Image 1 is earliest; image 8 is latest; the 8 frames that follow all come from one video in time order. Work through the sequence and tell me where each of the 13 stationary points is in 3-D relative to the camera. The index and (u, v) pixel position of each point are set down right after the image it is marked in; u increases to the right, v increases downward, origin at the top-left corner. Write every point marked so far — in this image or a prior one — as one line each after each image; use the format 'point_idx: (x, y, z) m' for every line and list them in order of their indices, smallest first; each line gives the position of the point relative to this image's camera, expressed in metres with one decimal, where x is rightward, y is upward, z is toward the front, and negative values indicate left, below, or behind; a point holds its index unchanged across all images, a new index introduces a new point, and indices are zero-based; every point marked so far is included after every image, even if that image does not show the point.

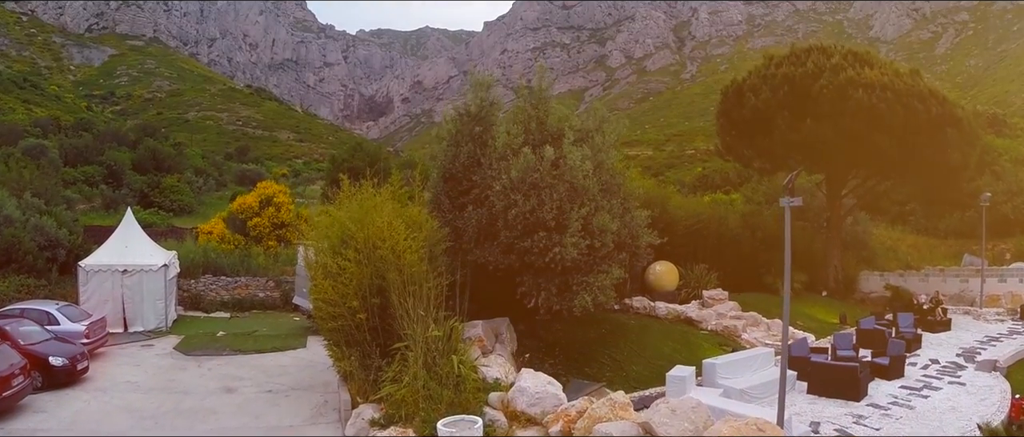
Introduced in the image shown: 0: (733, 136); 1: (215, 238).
0: (+5.4, +2.0, +15.1) m
1: (-8.7, -0.6, +18.7) m
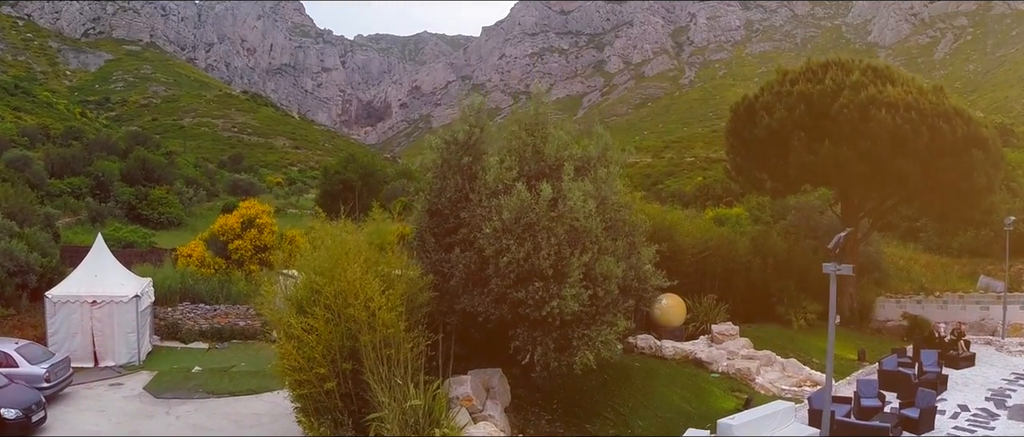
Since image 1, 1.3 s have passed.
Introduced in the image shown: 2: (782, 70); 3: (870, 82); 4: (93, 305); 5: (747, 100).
0: (+5.3, +1.4, +14.1) m
1: (-8.8, -1.2, +17.8) m
2: (+6.1, +3.4, +14.0) m
3: (+7.3, +2.8, +12.9) m
4: (-9.3, -1.9, +14.3) m
5: (+5.3, +2.7, +14.1) m
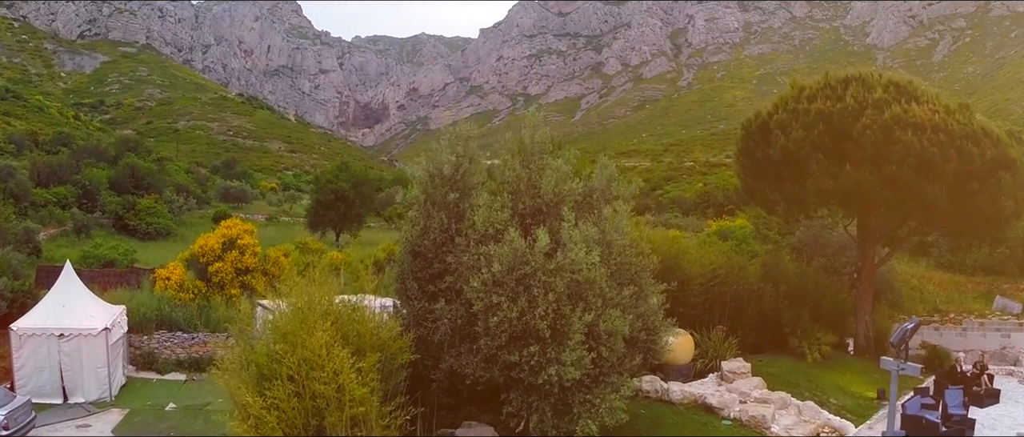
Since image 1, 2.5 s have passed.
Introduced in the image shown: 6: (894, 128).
0: (+5.2, +0.9, +13.3) m
1: (-8.9, -1.8, +16.9) m
2: (+6.0, +2.8, +13.2) m
3: (+7.2, +2.3, +12.0) m
4: (-9.4, -2.5, +13.4) m
5: (+5.2, +2.1, +13.2) m
6: (+6.9, +1.6, +11.4) m
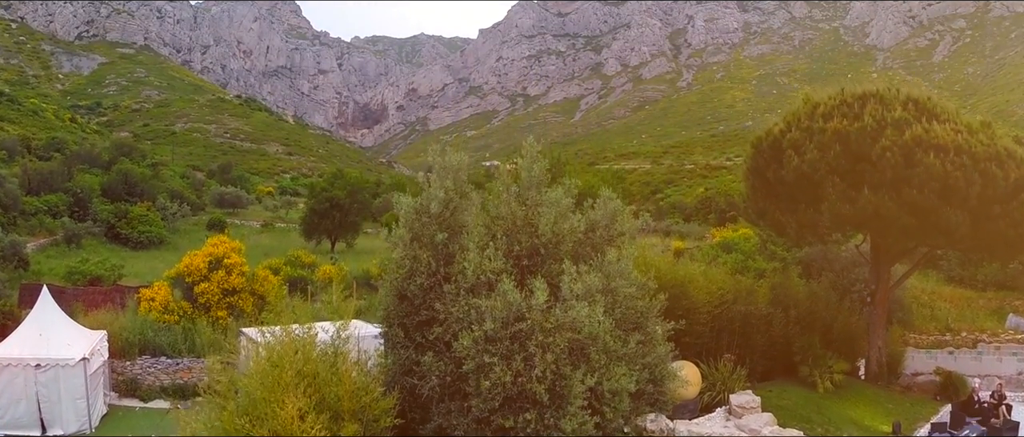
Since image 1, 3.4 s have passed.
0: (+5.1, +0.4, +12.7) m
1: (-9.0, -2.2, +16.2) m
2: (+5.9, +2.4, +12.6) m
3: (+7.2, +1.8, +11.4) m
4: (-9.5, -3.0, +12.8) m
5: (+5.1, +1.7, +12.6) m
6: (+6.8, +1.1, +10.8) m
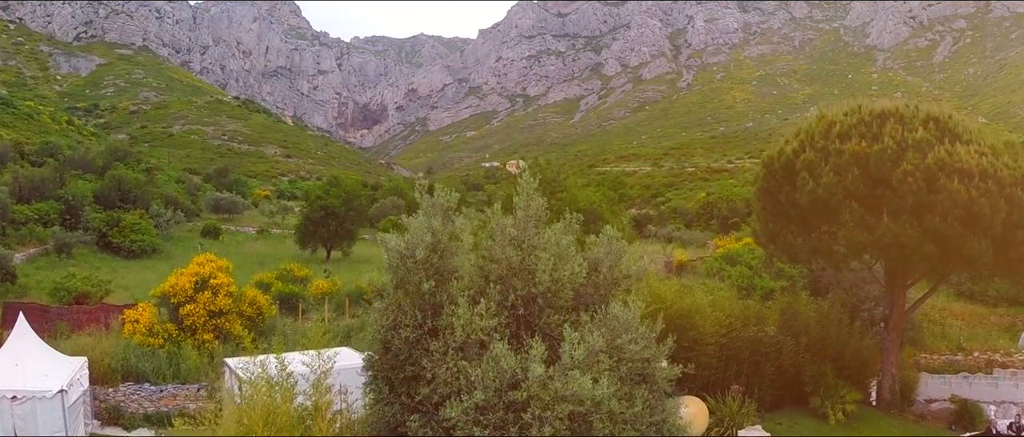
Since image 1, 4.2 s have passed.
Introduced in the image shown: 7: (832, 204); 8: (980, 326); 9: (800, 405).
0: (+5.0, -0.1, +12.1) m
1: (-9.0, -2.7, +15.6) m
2: (+5.8, +1.9, +11.9) m
3: (+7.1, +1.4, +10.8) m
4: (-9.5, -3.4, +12.2) m
5: (+5.1, +1.2, +12.0) m
6: (+6.8, +0.7, +10.2) m
7: (+5.4, +0.3, +10.8) m
8: (+14.3, -3.3, +19.6) m
9: (+5.8, -3.8, +12.8) m
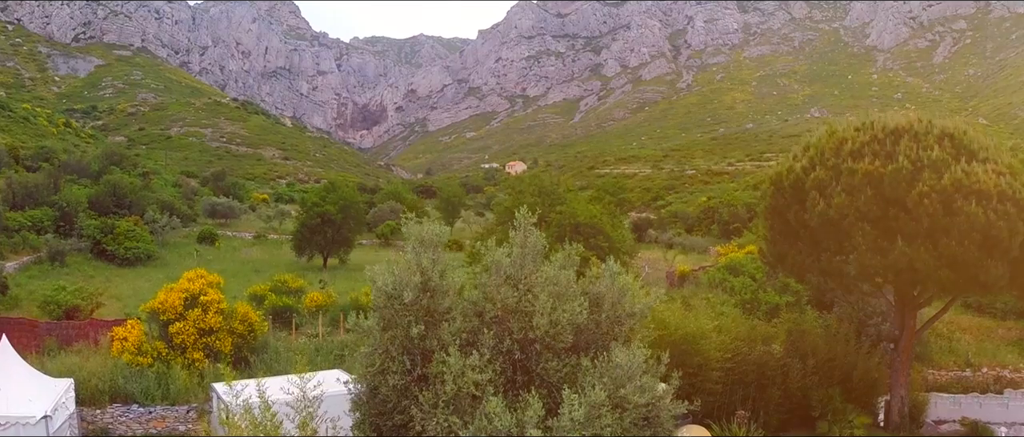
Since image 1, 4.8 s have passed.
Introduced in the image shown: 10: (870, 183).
0: (+5.0, -0.4, +11.7) m
1: (-9.1, -3.1, +15.2) m
2: (+5.8, +1.5, +11.5) m
3: (+7.1, +1.0, +10.4) m
4: (-9.6, -3.8, +11.7) m
5: (+5.0, +0.8, +11.6) m
6: (+6.7, +0.3, +9.8) m
7: (+5.4, -0.1, +10.4) m
8: (+14.2, -3.7, +19.2) m
9: (+5.8, -4.2, +12.4) m
10: (+5.7, +0.6, +10.3) m
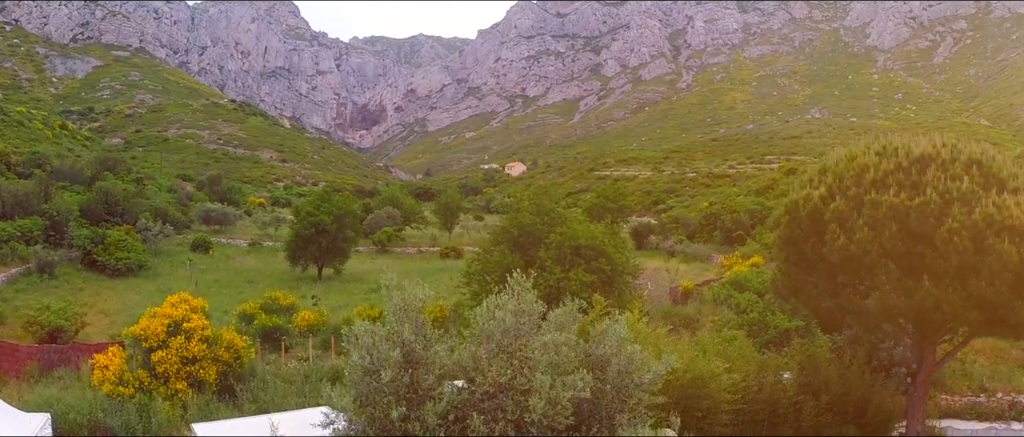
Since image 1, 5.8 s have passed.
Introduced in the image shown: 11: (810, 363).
0: (+4.9, -1.0, +11.0) m
1: (-9.1, -3.6, +14.5) m
2: (+5.7, +1.0, +10.9) m
3: (+7.0, +0.5, +9.7) m
4: (-9.6, -4.3, +11.1) m
5: (+5.0, +0.3, +10.9) m
6: (+6.7, -0.2, +9.1) m
7: (+5.3, -0.6, +9.7) m
8: (+14.2, -4.2, +18.5) m
9: (+5.7, -4.7, +11.8) m
10: (+5.7, 0.0, +9.6) m
11: (+6.0, -2.8, +12.8) m
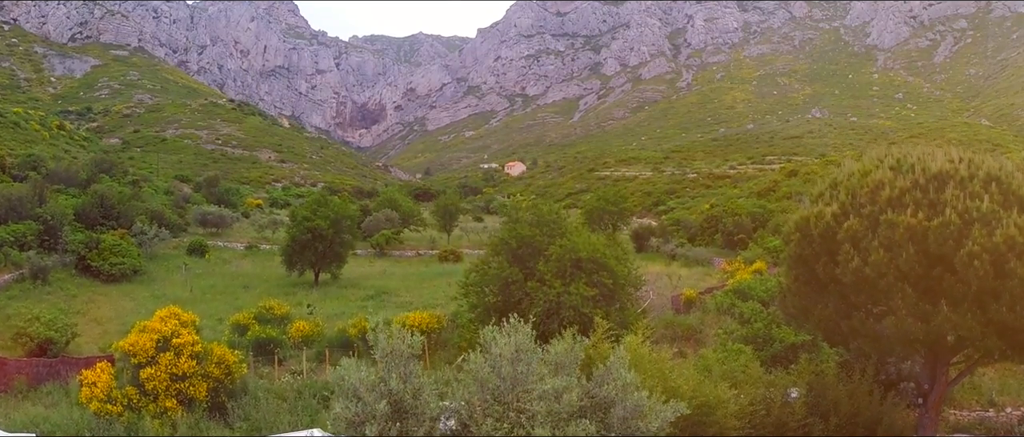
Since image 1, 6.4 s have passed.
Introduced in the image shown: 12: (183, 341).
0: (+4.9, -1.3, +10.6) m
1: (-9.2, -3.9, +14.1) m
2: (+5.7, +0.7, +10.4) m
3: (+7.0, +0.2, +9.3) m
4: (-9.6, -4.6, +10.7) m
5: (+5.0, 0.0, +10.5) m
6: (+6.7, -0.5, +8.7) m
7: (+5.3, -0.9, +9.3) m
8: (+14.1, -4.5, +18.1) m
9: (+5.7, -5.0, +11.4) m
10: (+5.7, -0.3, +9.2) m
11: (+6.0, -3.1, +12.4) m
12: (-7.5, -2.8, +14.6) m
